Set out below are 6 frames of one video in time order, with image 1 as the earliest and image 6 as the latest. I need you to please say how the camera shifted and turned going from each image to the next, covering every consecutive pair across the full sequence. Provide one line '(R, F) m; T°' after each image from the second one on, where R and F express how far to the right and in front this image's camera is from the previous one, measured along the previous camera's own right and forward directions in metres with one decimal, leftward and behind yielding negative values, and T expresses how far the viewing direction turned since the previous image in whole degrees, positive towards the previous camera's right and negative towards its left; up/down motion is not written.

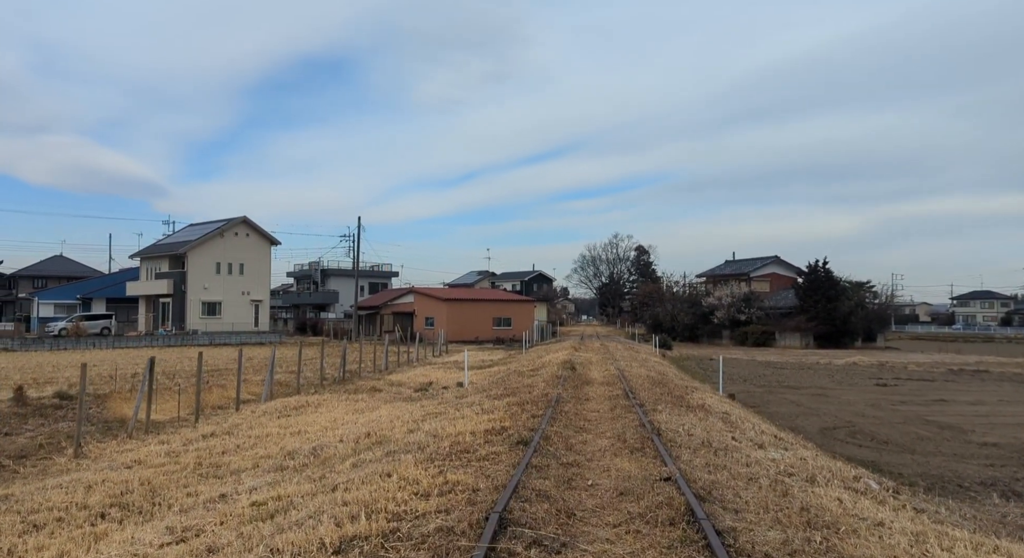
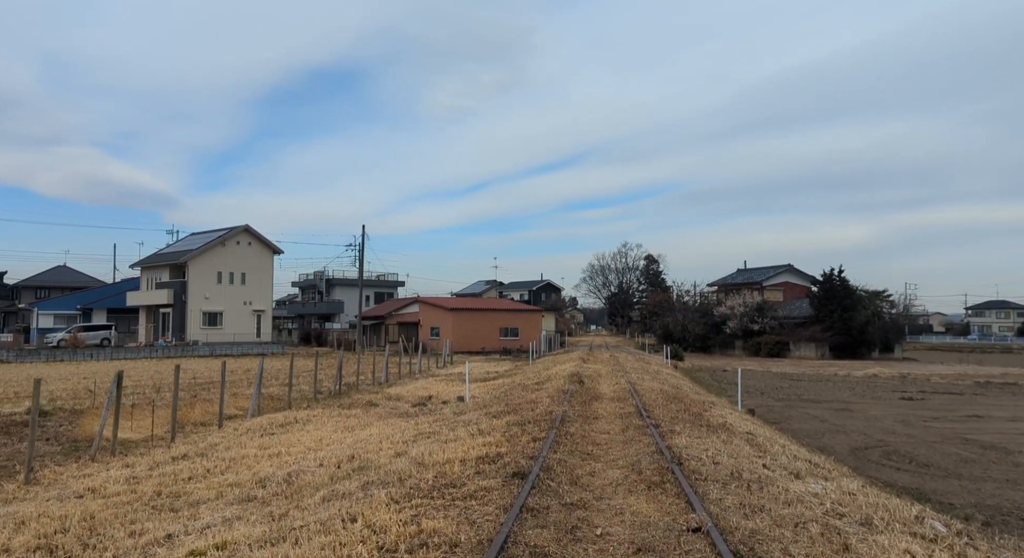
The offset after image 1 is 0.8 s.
(+0.1, +0.9) m; -1°
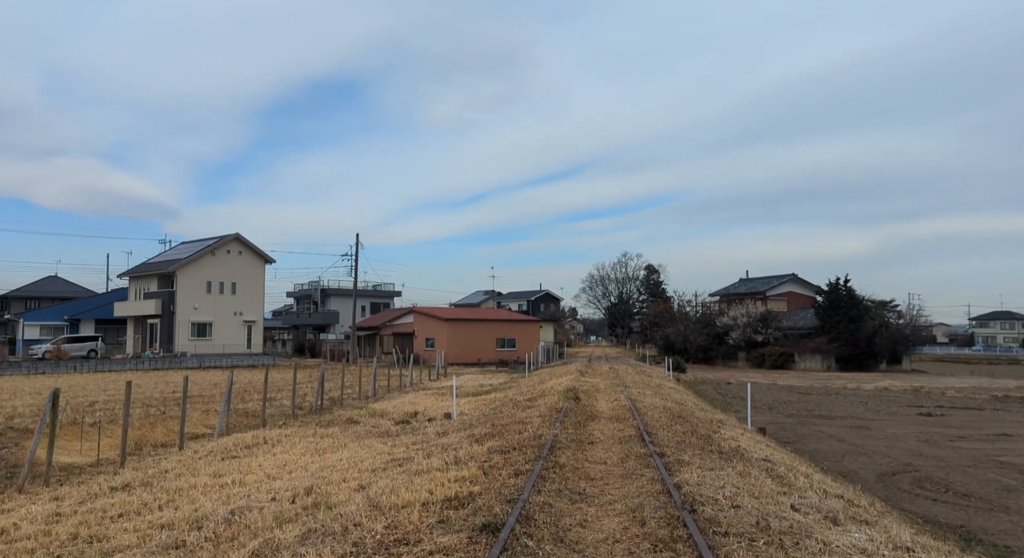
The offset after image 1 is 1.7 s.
(+0.2, +1.0) m; 0°
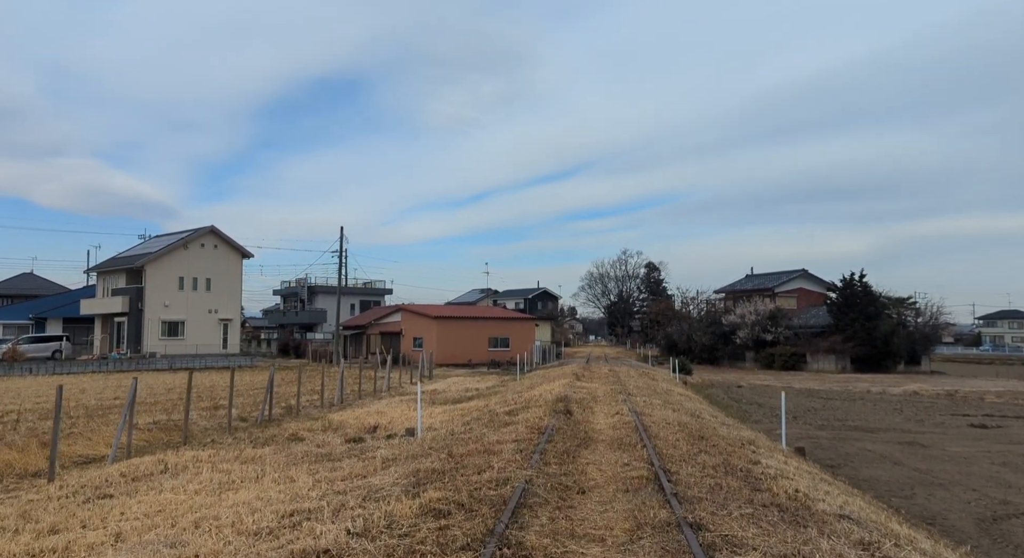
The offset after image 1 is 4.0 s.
(+0.3, +2.4) m; 0°
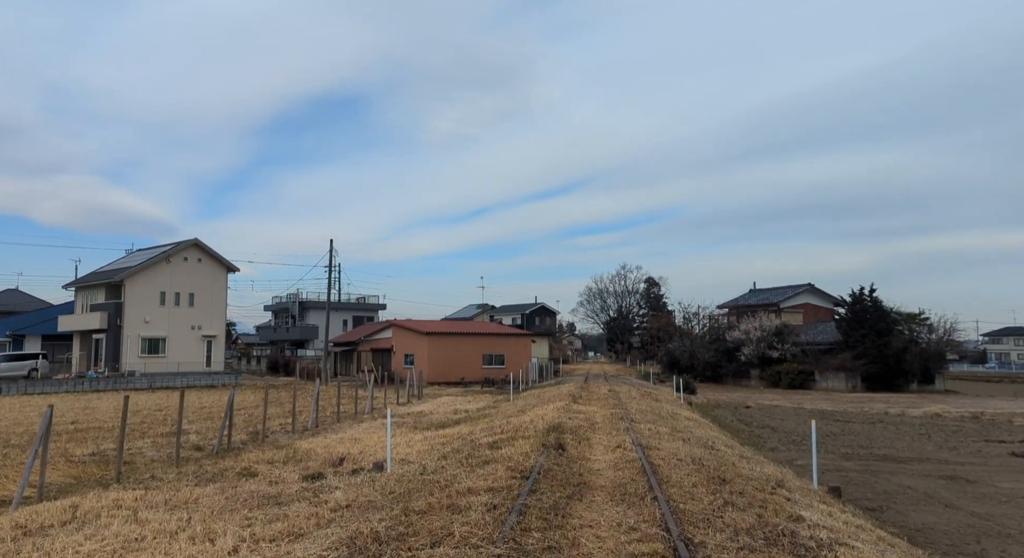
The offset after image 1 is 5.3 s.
(+0.2, +1.4) m; 0°
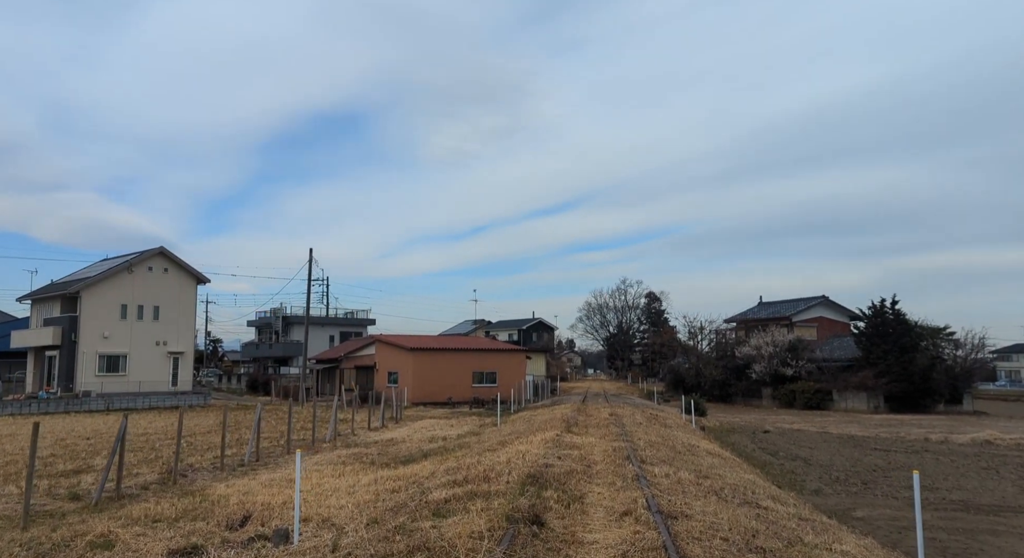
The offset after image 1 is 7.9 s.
(+0.4, +2.7) m; 0°
